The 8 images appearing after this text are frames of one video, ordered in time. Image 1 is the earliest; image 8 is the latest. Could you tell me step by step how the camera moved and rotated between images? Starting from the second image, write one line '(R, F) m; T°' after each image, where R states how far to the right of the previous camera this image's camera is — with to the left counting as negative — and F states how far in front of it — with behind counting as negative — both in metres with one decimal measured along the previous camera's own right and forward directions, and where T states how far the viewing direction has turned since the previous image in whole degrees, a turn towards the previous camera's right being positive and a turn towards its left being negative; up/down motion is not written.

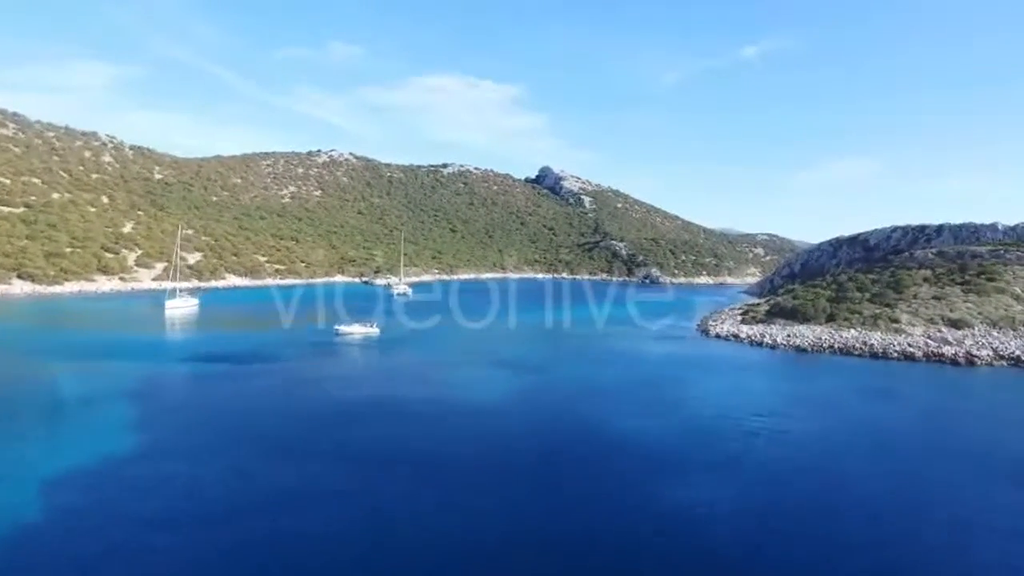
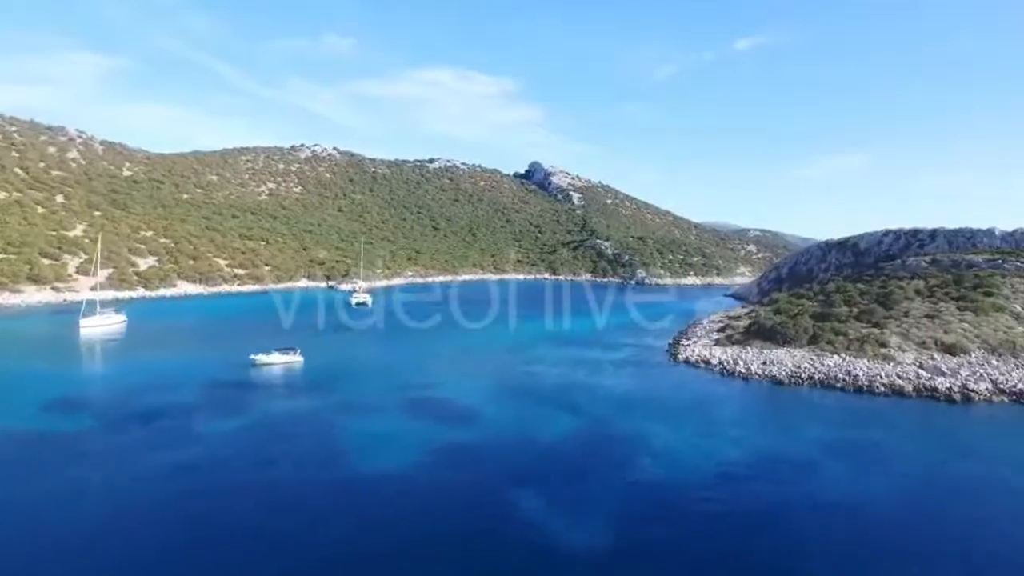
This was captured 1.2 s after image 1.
(+2.9, +4.4) m; 0°
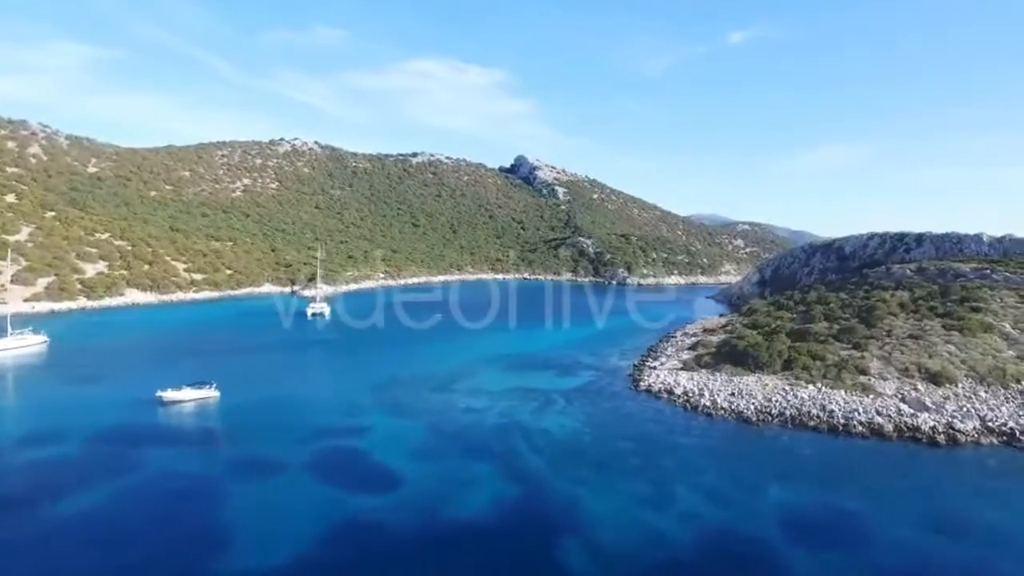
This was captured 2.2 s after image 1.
(+2.6, +3.6) m; +1°
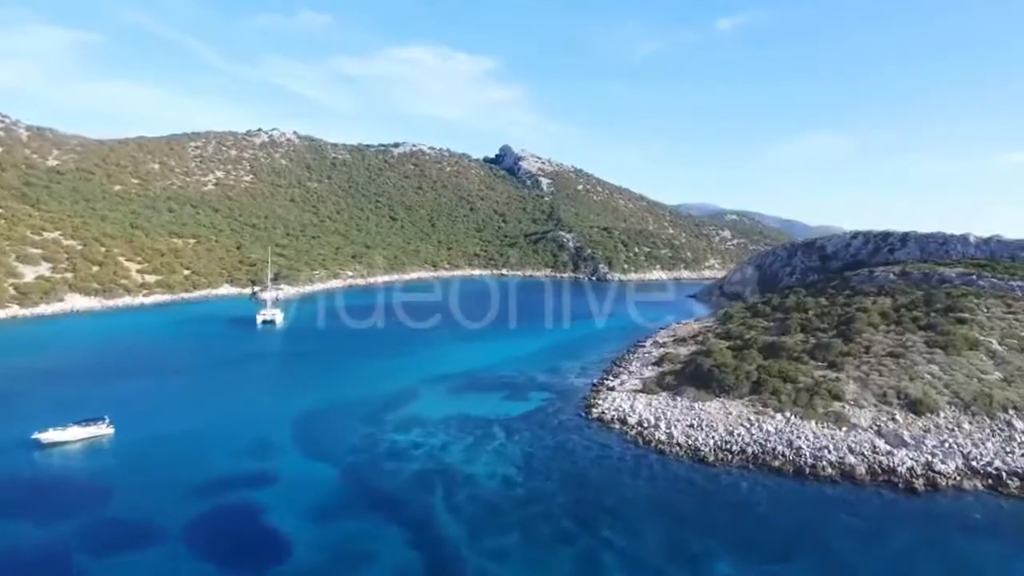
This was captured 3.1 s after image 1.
(+2.7, +3.6) m; +1°
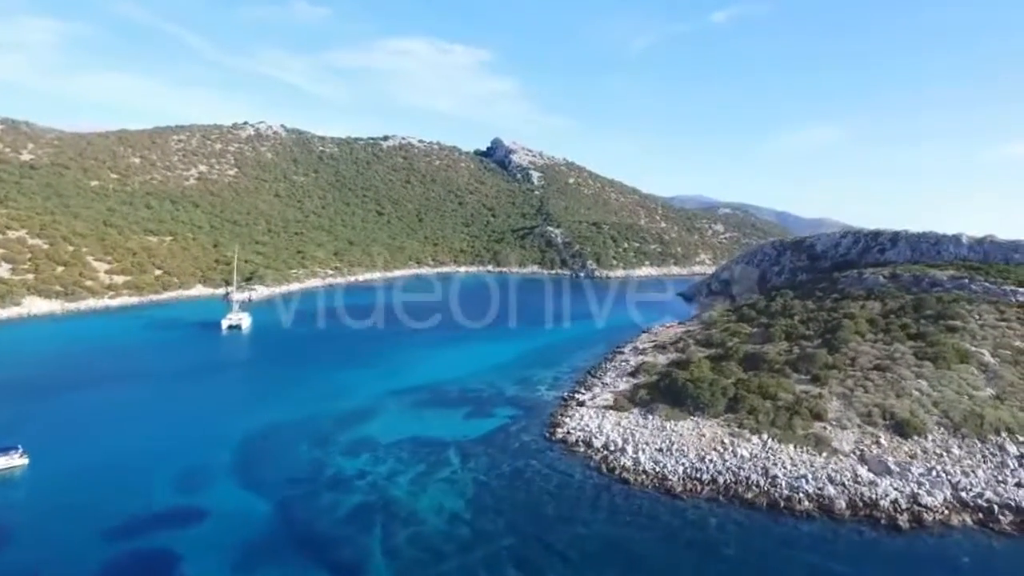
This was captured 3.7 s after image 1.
(+1.8, +2.3) m; 0°
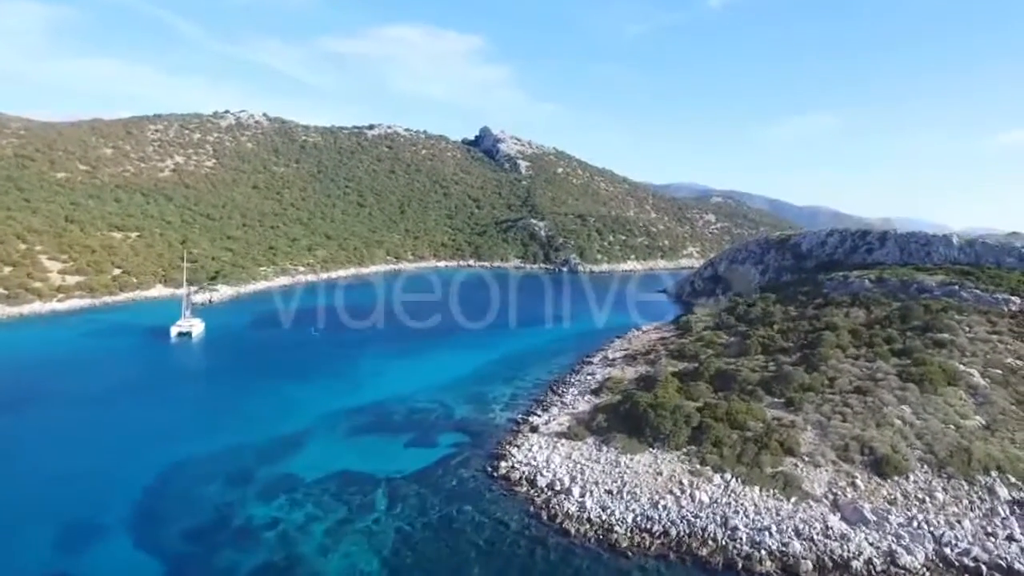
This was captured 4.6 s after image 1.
(+2.5, +3.3) m; 0°
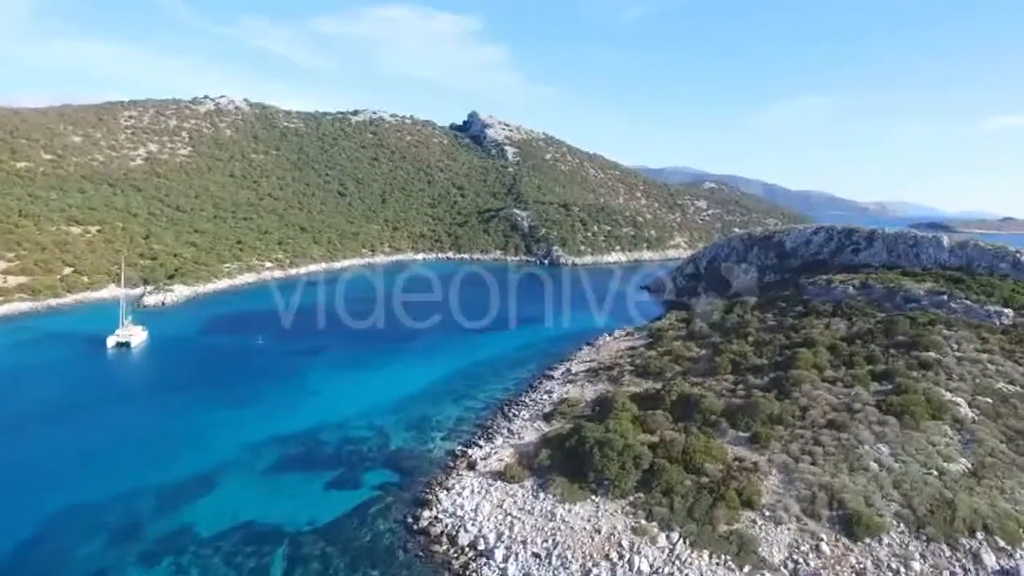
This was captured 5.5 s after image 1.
(+2.9, +3.7) m; 0°
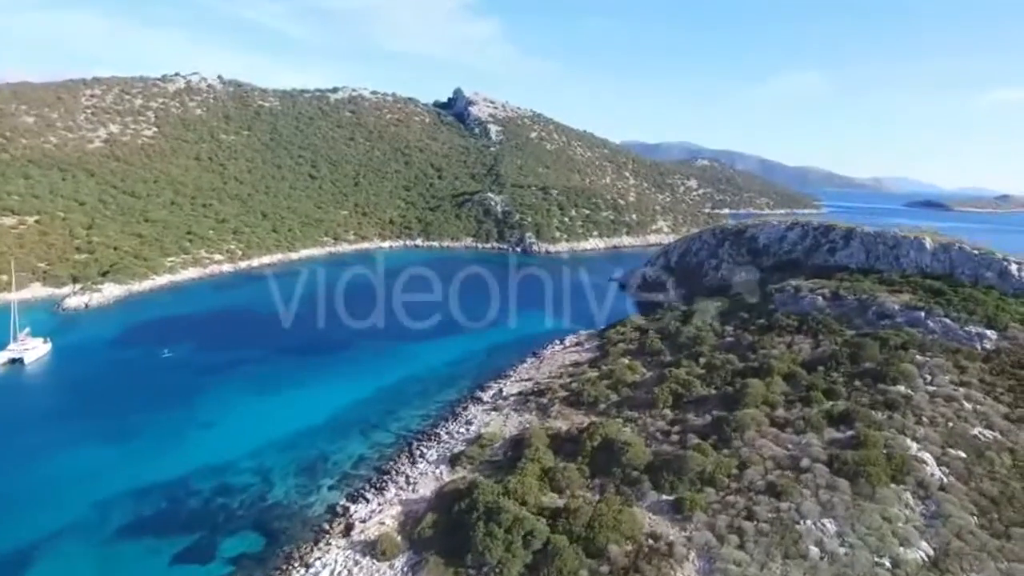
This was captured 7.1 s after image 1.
(+4.6, +5.2) m; 0°
